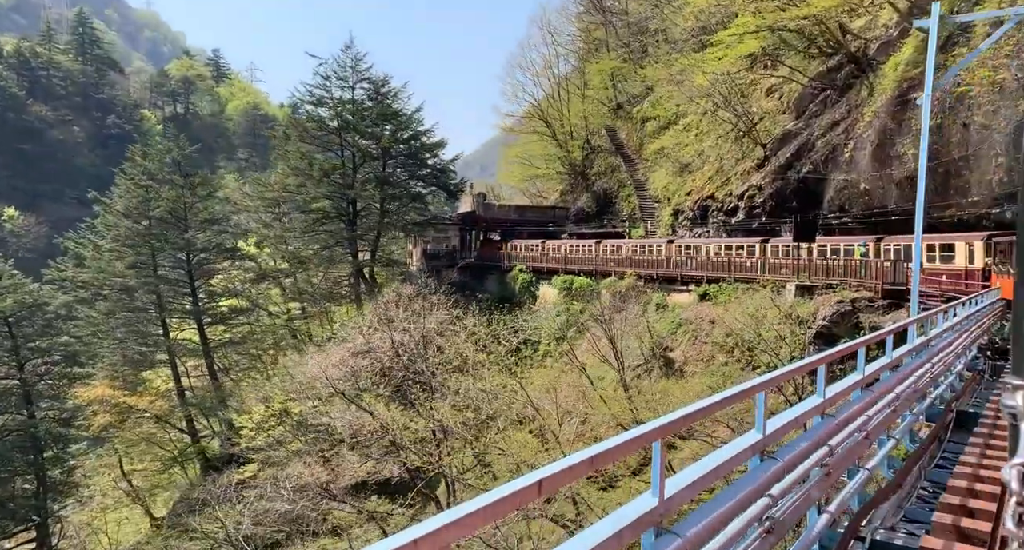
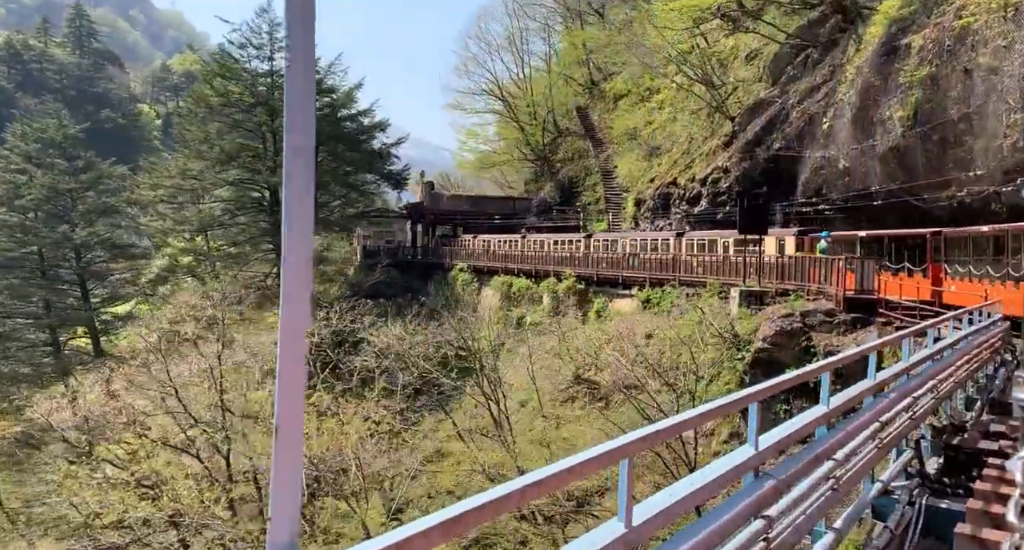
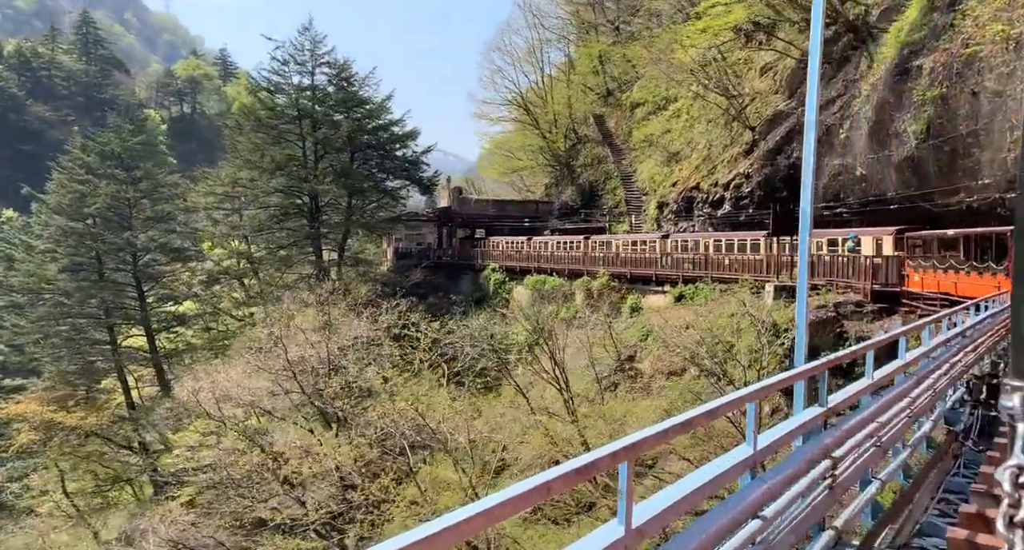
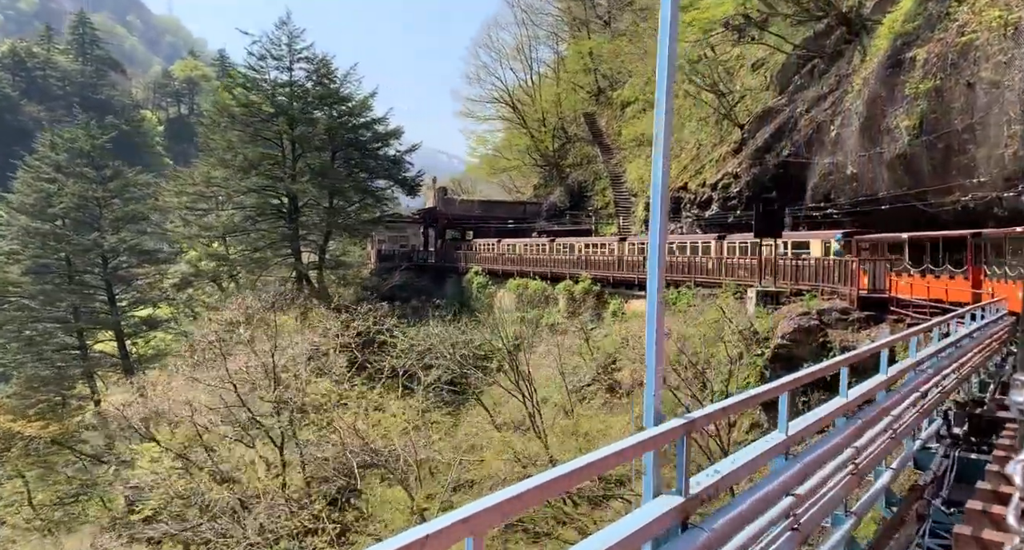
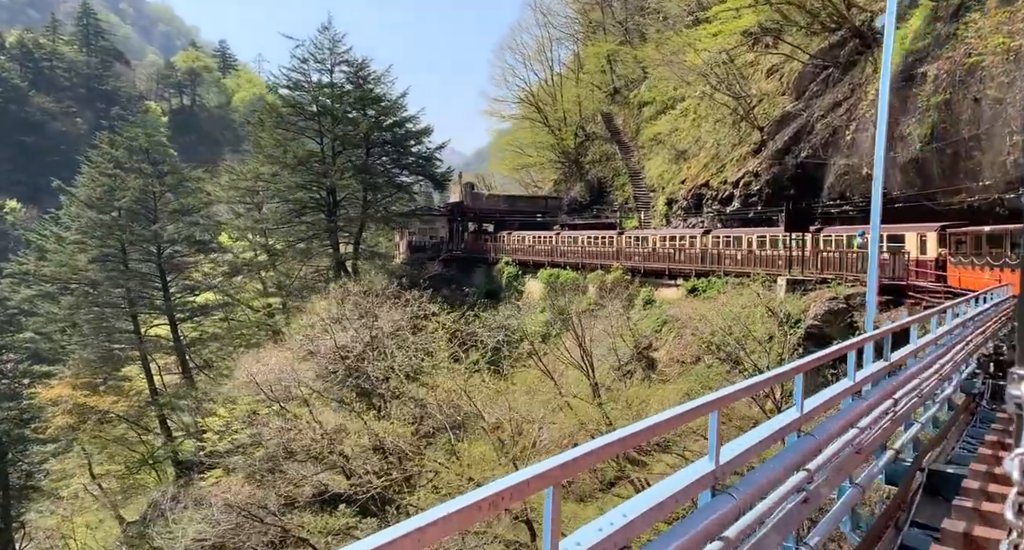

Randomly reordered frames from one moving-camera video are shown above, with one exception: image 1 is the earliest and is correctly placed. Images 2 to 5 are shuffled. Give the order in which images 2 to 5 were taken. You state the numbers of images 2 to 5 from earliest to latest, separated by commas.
5, 3, 4, 2
